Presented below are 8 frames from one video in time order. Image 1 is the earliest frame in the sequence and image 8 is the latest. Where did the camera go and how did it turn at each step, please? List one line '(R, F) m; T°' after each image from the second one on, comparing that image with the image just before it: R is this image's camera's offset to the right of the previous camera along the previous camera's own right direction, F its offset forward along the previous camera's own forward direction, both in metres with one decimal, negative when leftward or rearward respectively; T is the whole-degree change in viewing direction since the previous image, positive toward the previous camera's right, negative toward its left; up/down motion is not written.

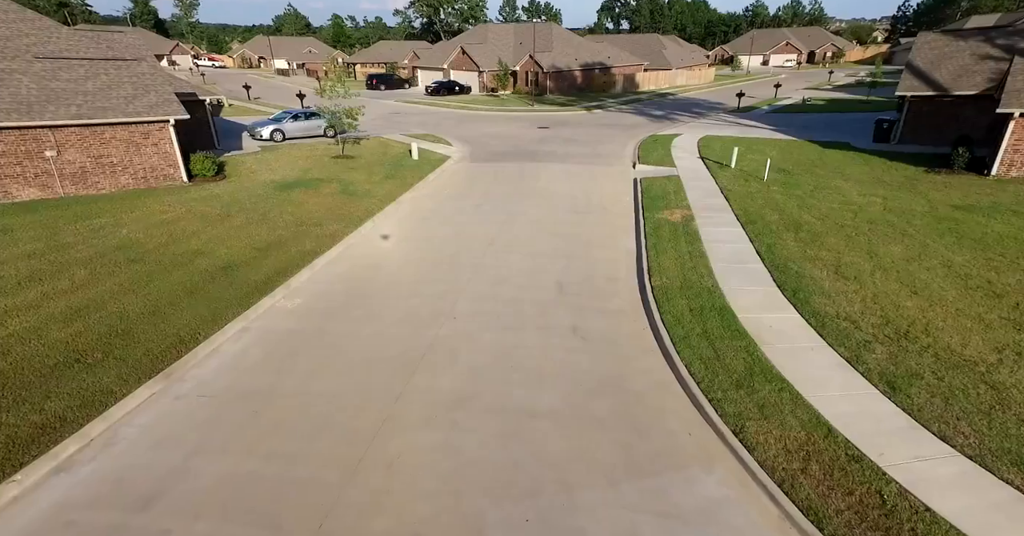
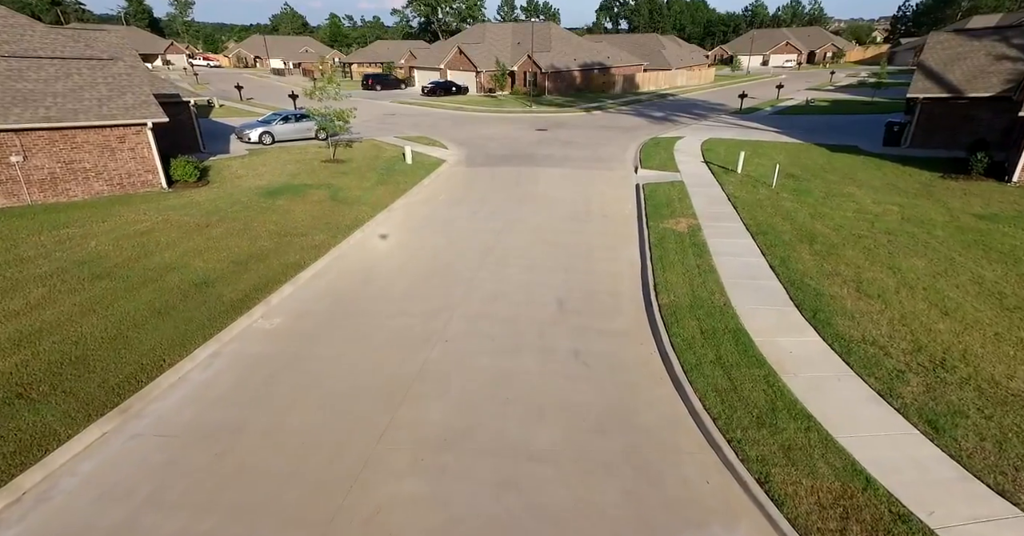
(0.0, +0.7) m; 0°
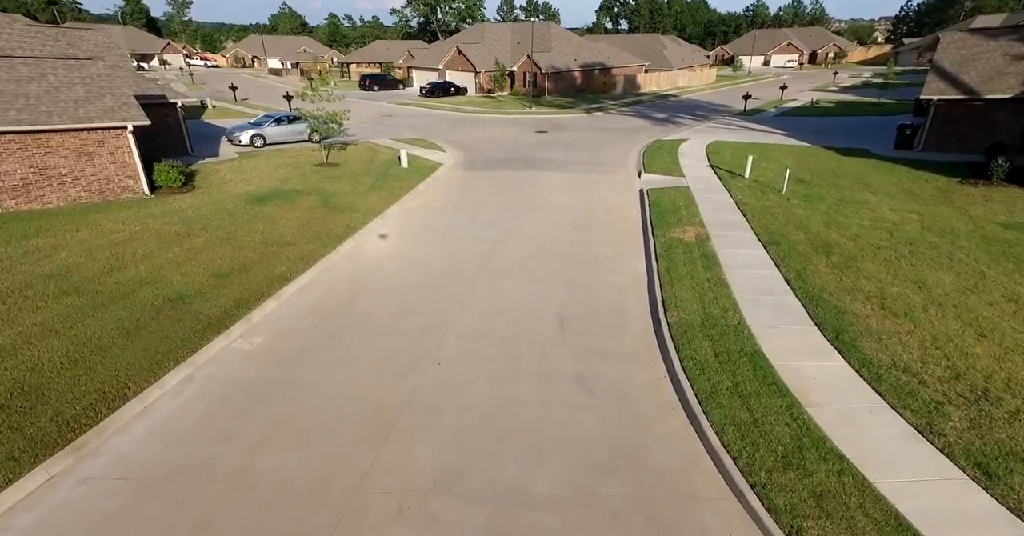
(0.0, +0.6) m; 0°
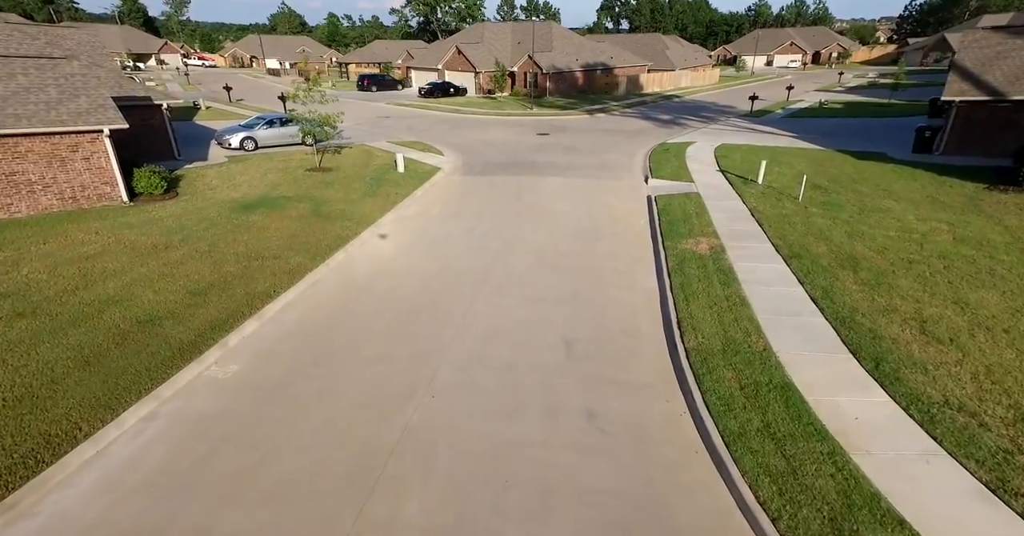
(0.0, +0.7) m; 0°
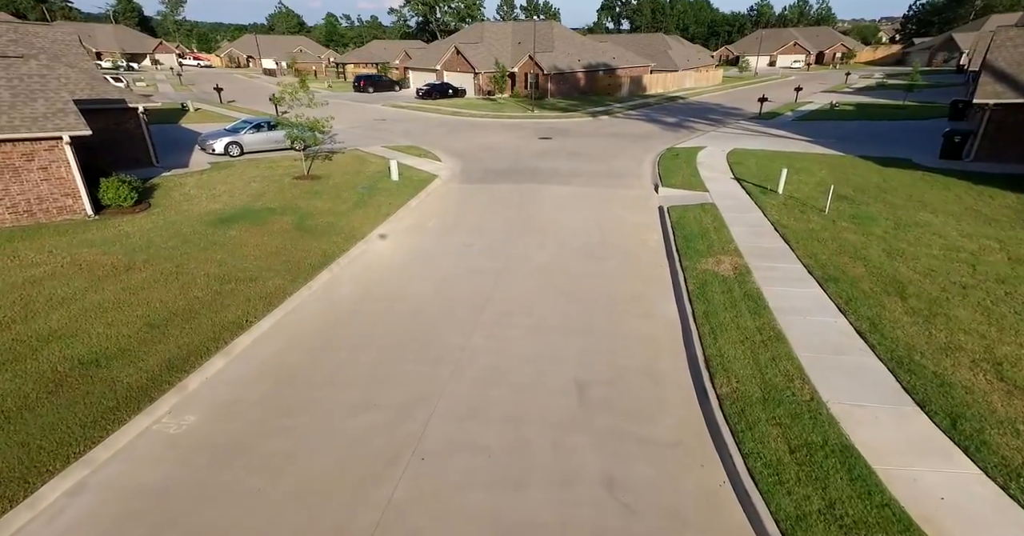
(-0.1, +1.1) m; 0°
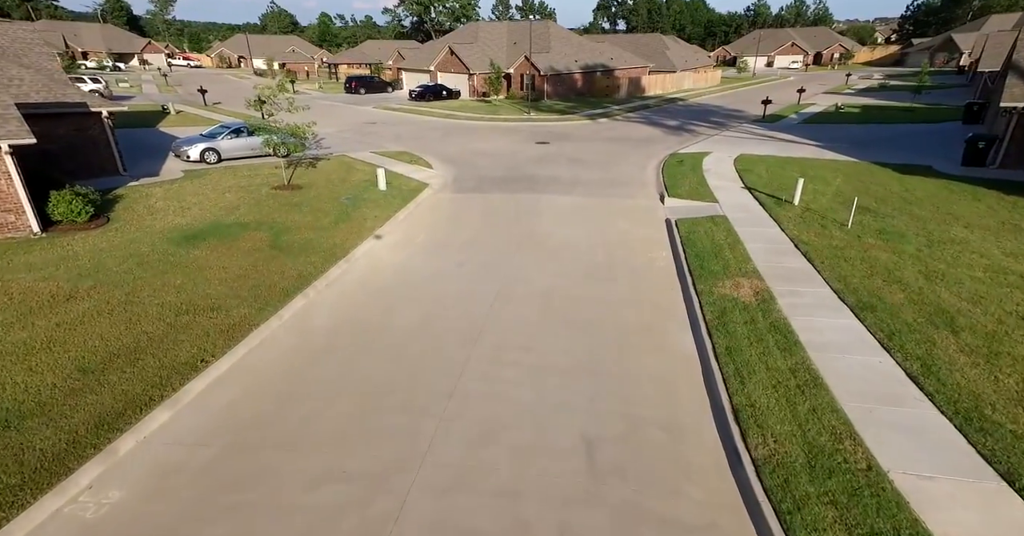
(0.0, +1.1) m; 0°
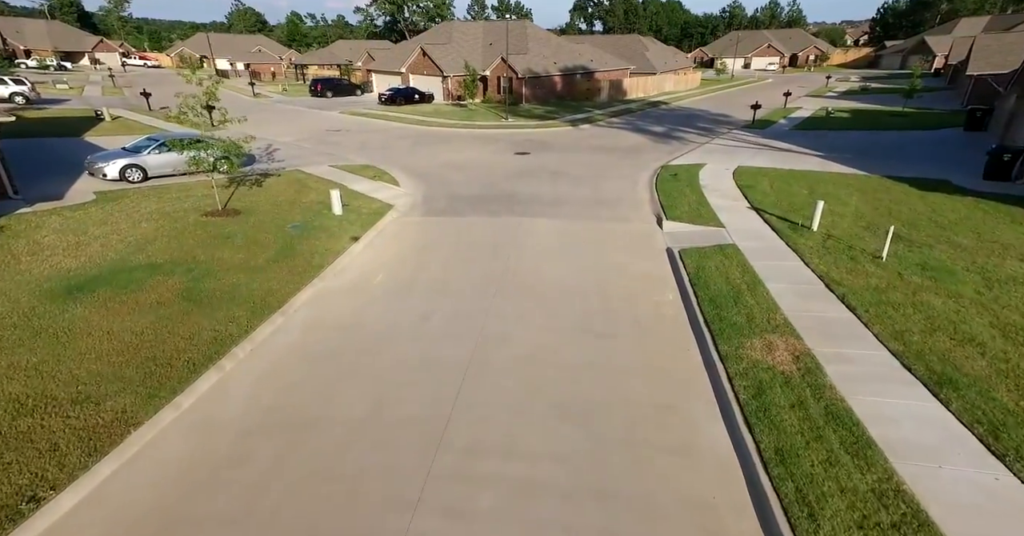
(+0.1, +2.0) m; +2°
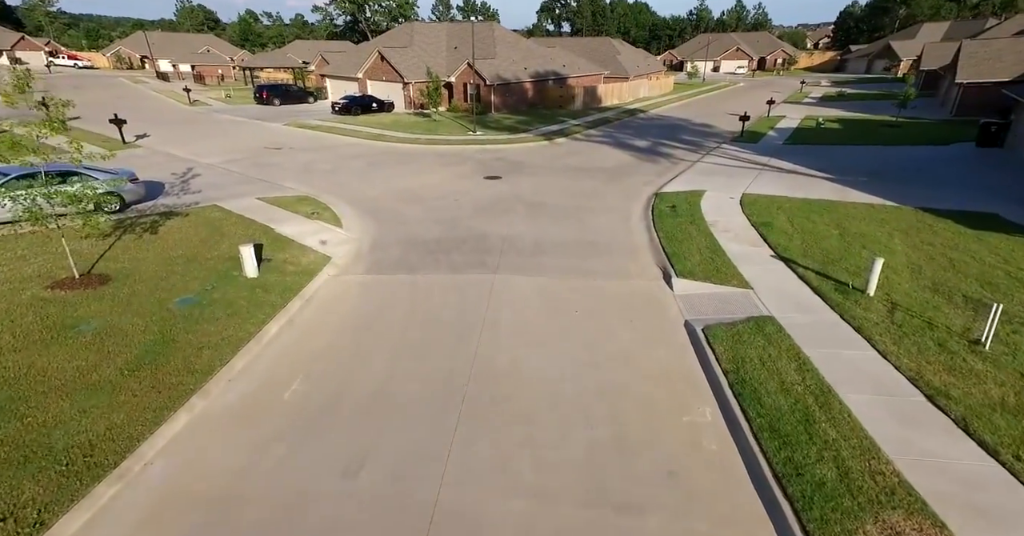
(0.0, +3.0) m; +3°
